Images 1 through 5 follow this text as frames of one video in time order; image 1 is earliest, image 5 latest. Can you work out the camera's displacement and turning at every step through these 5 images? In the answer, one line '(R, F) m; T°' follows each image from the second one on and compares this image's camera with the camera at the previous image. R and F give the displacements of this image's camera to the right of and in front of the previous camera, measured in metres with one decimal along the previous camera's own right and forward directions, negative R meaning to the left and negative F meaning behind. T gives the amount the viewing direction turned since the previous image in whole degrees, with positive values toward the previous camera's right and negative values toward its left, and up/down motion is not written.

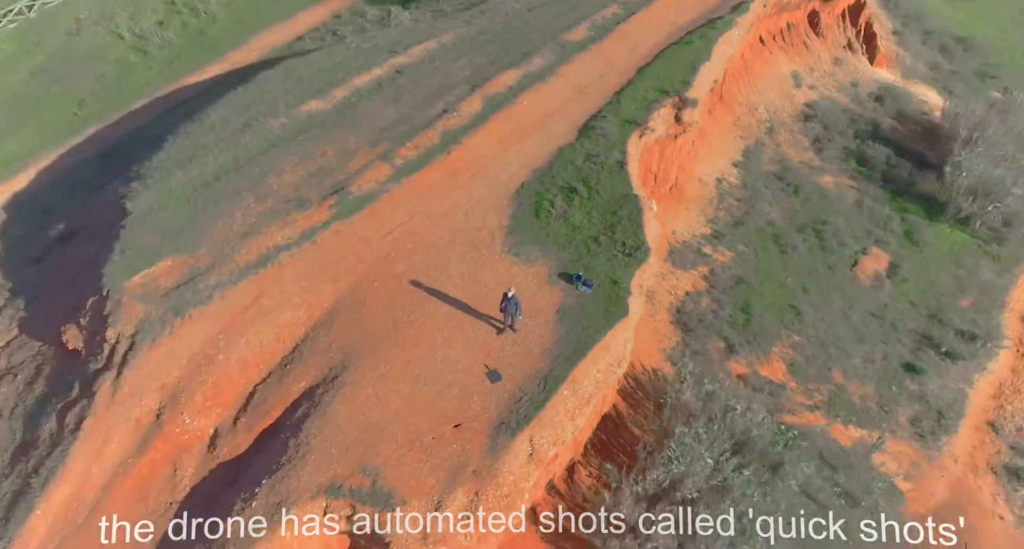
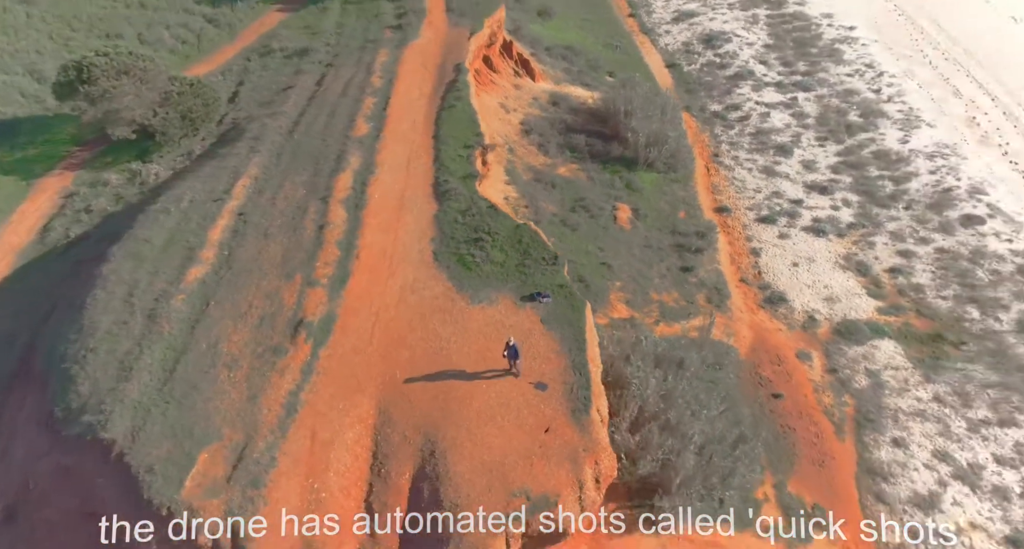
(-5.5, -1.5) m; +28°
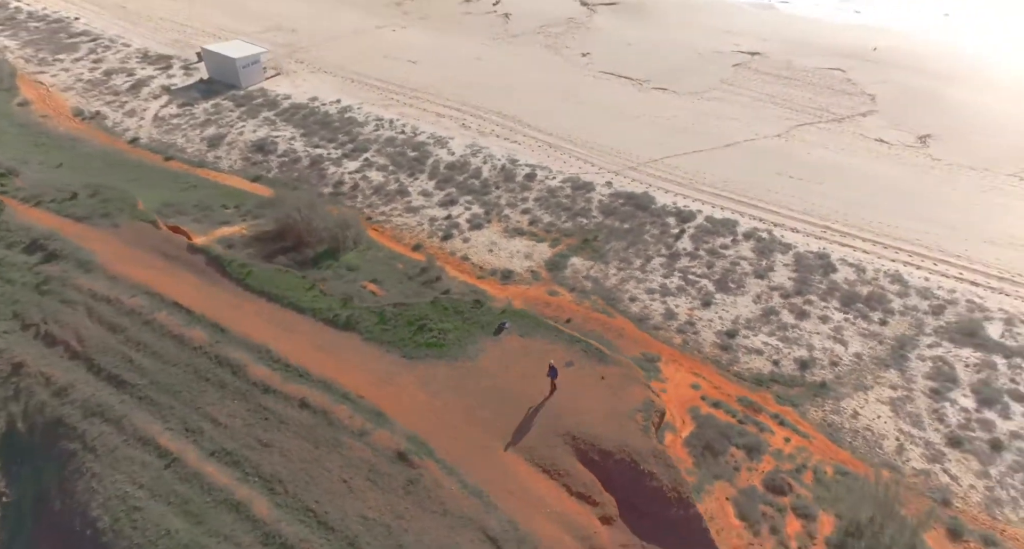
(-10.5, -0.5) m; +42°
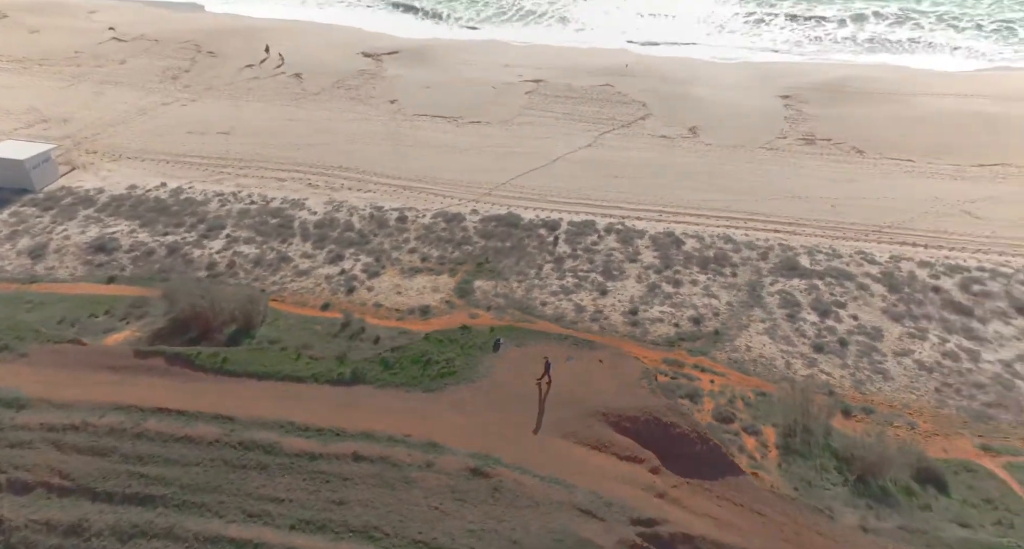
(-5.9, -1.2) m; +19°
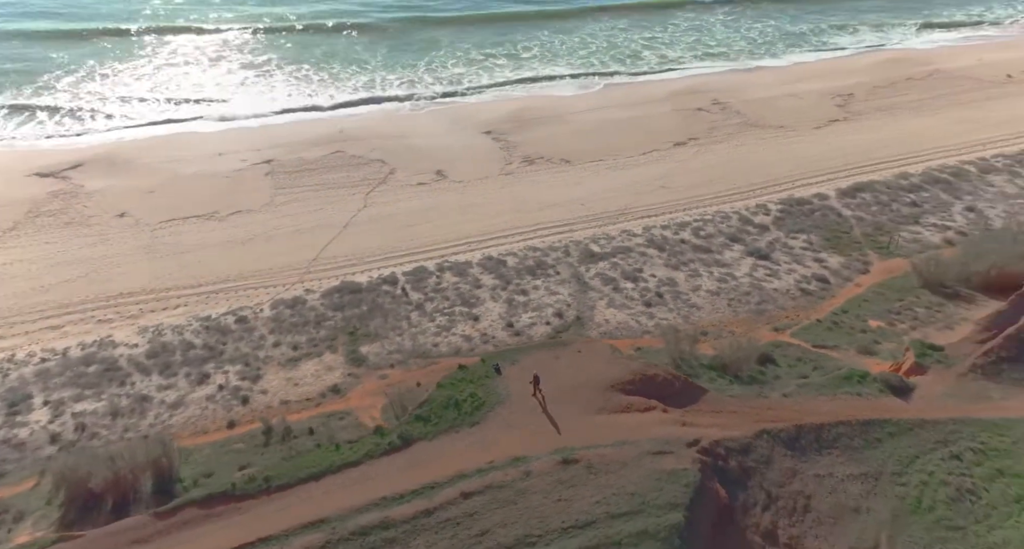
(-10.1, -0.1) m; +30°
